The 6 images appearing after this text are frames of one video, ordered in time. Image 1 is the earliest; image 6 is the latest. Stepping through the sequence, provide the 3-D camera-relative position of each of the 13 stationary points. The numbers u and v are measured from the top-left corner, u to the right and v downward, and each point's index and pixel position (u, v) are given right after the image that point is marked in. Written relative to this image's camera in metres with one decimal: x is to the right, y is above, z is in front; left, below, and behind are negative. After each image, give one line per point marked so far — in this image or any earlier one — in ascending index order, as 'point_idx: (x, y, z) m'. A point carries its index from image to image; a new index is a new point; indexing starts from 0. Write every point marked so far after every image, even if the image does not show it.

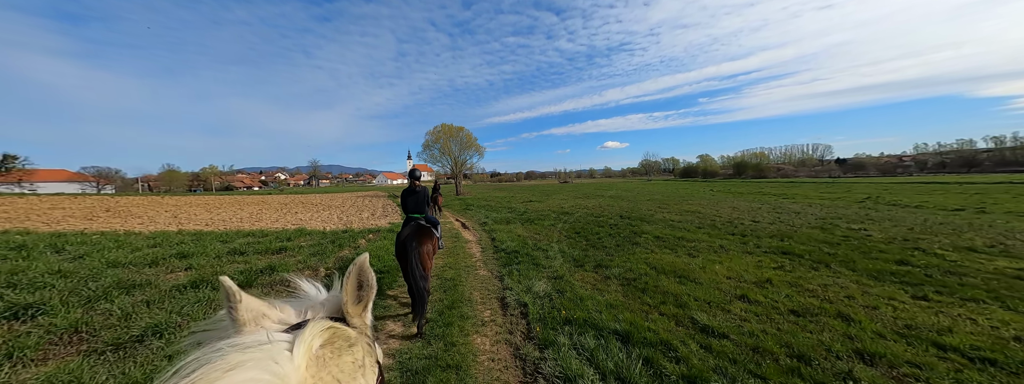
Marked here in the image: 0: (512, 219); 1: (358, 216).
0: (0.0, -1.7, +17.5) m
1: (-9.8, -1.6, +17.4) m
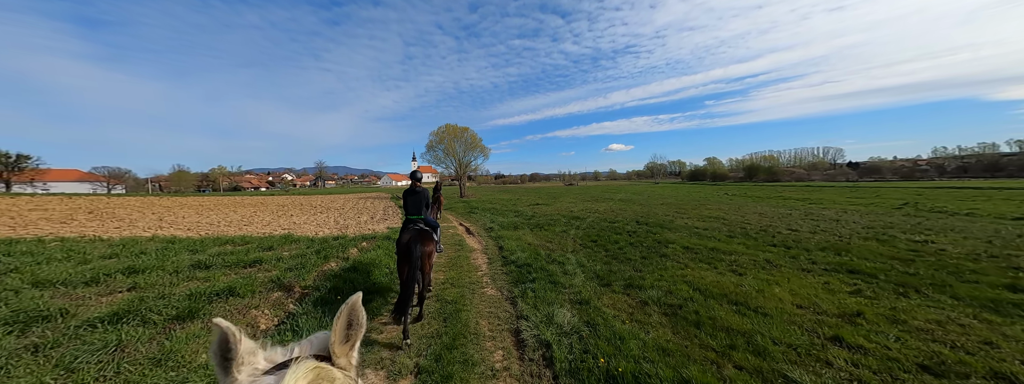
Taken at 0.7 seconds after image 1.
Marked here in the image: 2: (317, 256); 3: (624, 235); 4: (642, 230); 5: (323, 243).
0: (+0.5, -1.9, +16.4) m
1: (-9.3, -1.7, +16.4) m
2: (-5.1, -1.6, +7.2) m
3: (+4.9, -1.9, +12.1) m
4: (+6.1, -1.8, +13.1) m
5: (-6.1, -1.6, +8.9) m
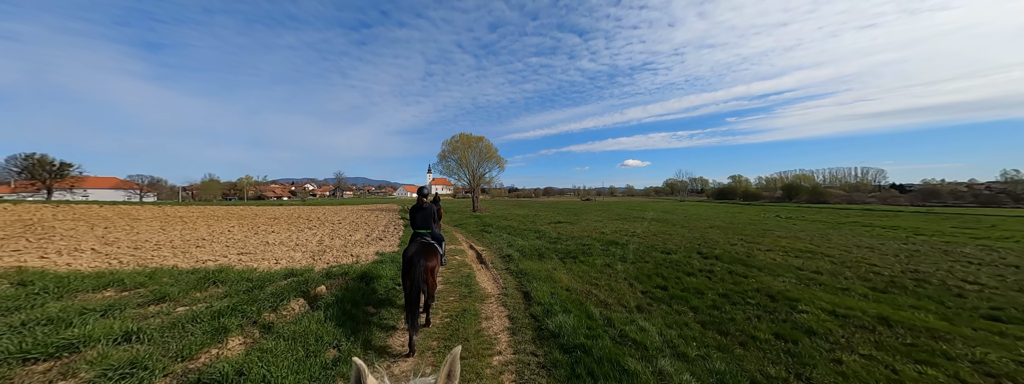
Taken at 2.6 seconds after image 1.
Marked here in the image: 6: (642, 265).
0: (+1.6, -2.8, +13.0) m
1: (-8.2, -2.4, +13.4) m
2: (-4.4, -1.9, +4.1) m
3: (+5.8, -2.7, +8.5) m
4: (+7.1, -2.6, +9.4) m
5: (-5.3, -2.0, +5.8) m
6: (+4.9, -2.7, +10.3) m
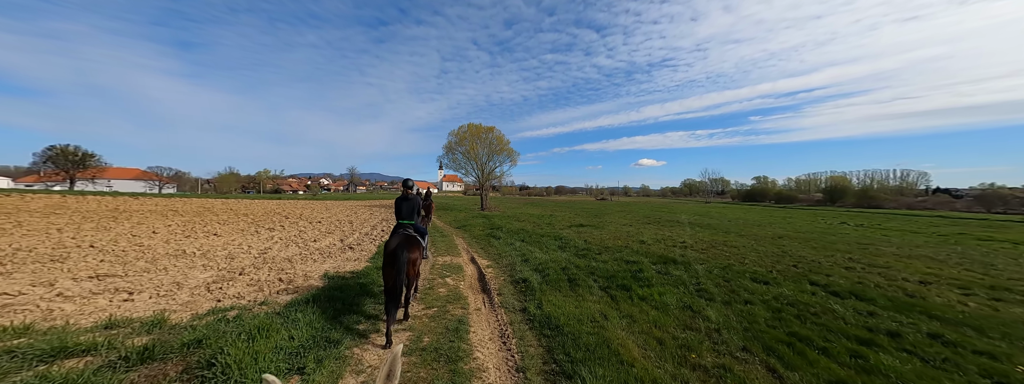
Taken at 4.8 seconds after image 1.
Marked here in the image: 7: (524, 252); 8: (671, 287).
0: (+2.1, -2.6, +9.0) m
1: (-7.6, -2.1, +9.9) m
2: (-4.2, -1.7, +0.3) m
3: (+6.2, -2.6, +4.3) m
4: (+7.5, -2.6, +5.2) m
5: (-5.1, -1.8, +2.1) m
6: (+5.3, -2.6, +6.2) m
7: (+0.5, -2.6, +12.2) m
8: (+4.4, -2.6, +7.7) m
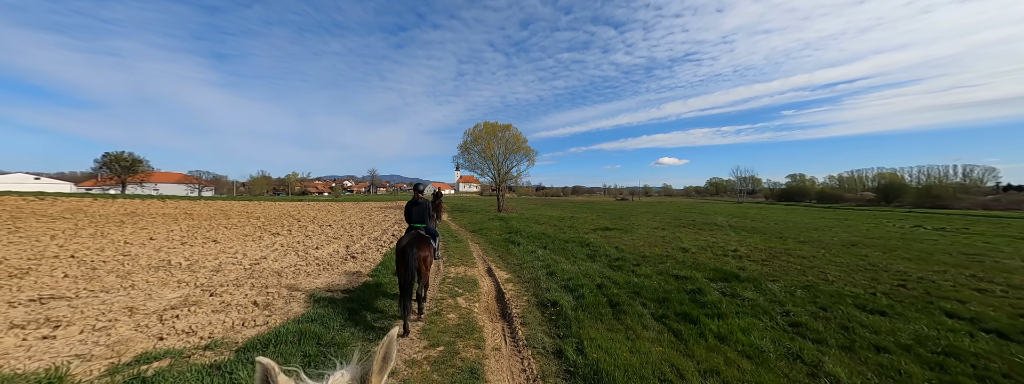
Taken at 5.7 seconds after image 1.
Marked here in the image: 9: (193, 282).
0: (+2.8, -2.7, +7.3) m
1: (-6.9, -2.2, +8.8) m
2: (-4.1, -1.8, -1.0) m
3: (+6.6, -2.6, +2.4) m
4: (+7.9, -2.6, +3.1) m
5: (-4.8, -1.8, +0.9) m
6: (+5.8, -2.6, +4.3) m
7: (+1.4, -2.7, +10.6) m
8: (+5.0, -2.7, +5.8) m
9: (-7.4, -2.1, +6.5) m
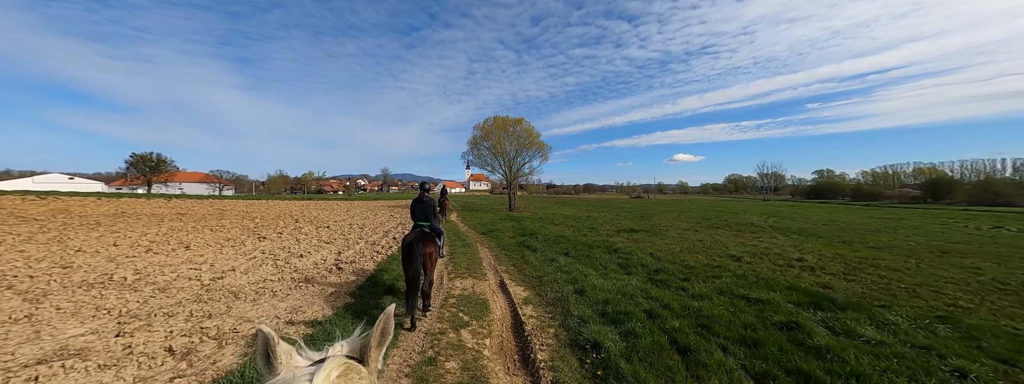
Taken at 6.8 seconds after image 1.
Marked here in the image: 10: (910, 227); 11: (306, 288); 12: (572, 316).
0: (+3.2, -2.6, +5.3) m
1: (-6.4, -2.1, +7.2) m
2: (-3.9, -1.8, -2.6) m
3: (+6.8, -2.6, +0.3) m
4: (+8.2, -2.5, +1.0) m
5: (-4.6, -1.8, -0.8) m
6: (+6.1, -2.6, +2.3) m
7: (+2.0, -2.6, +8.7) m
8: (+5.4, -2.6, +3.8) m
9: (-7.0, -2.1, +5.0) m
10: (+28.8, -2.5, +20.0) m
11: (-4.8, -2.2, +6.6) m
12: (+1.4, -2.6, +6.0) m
